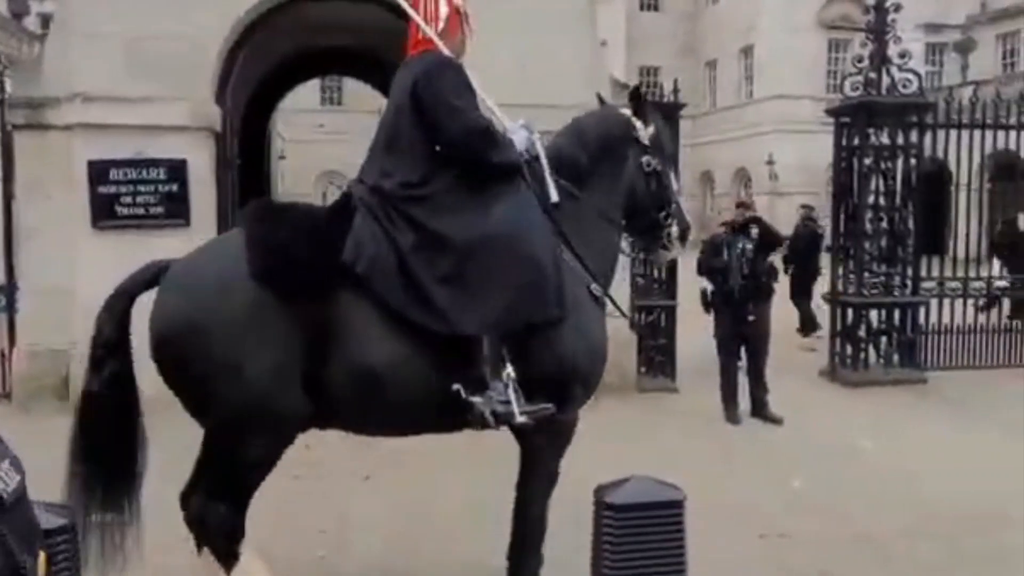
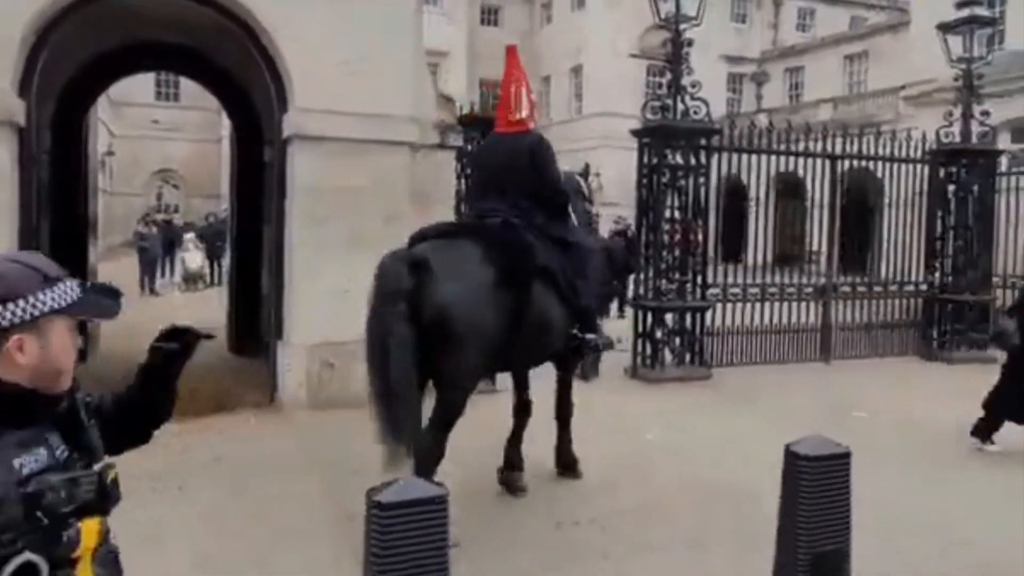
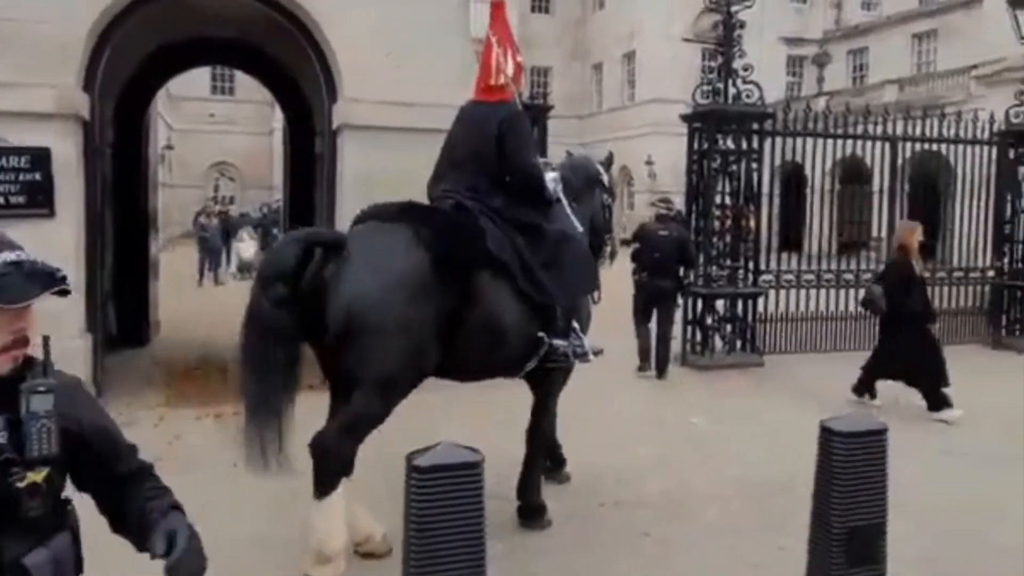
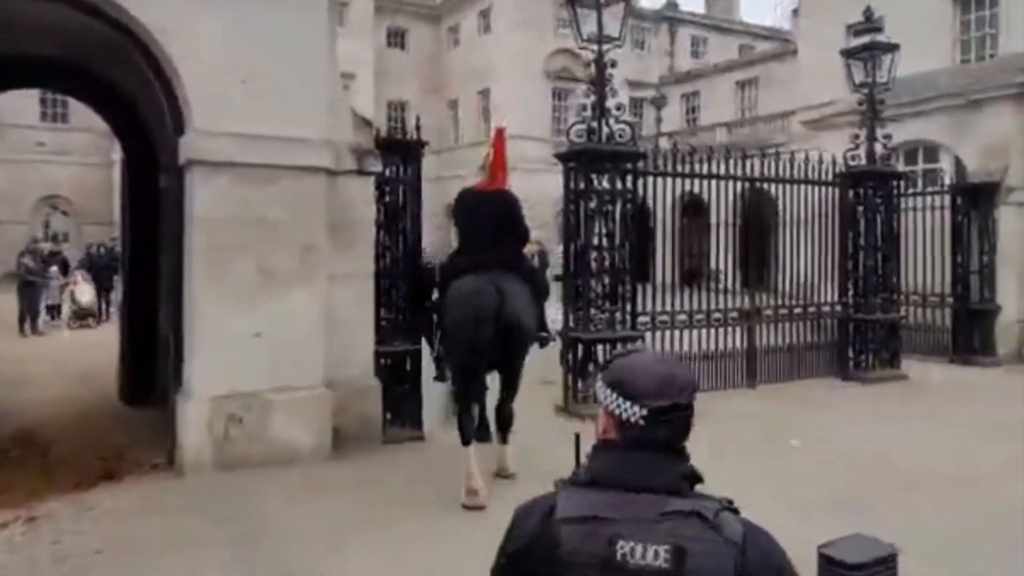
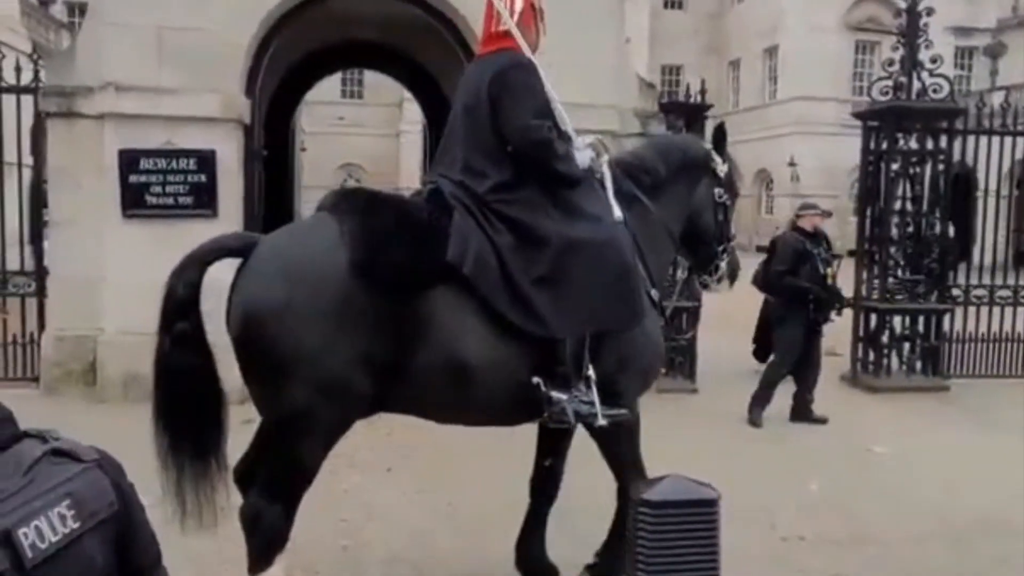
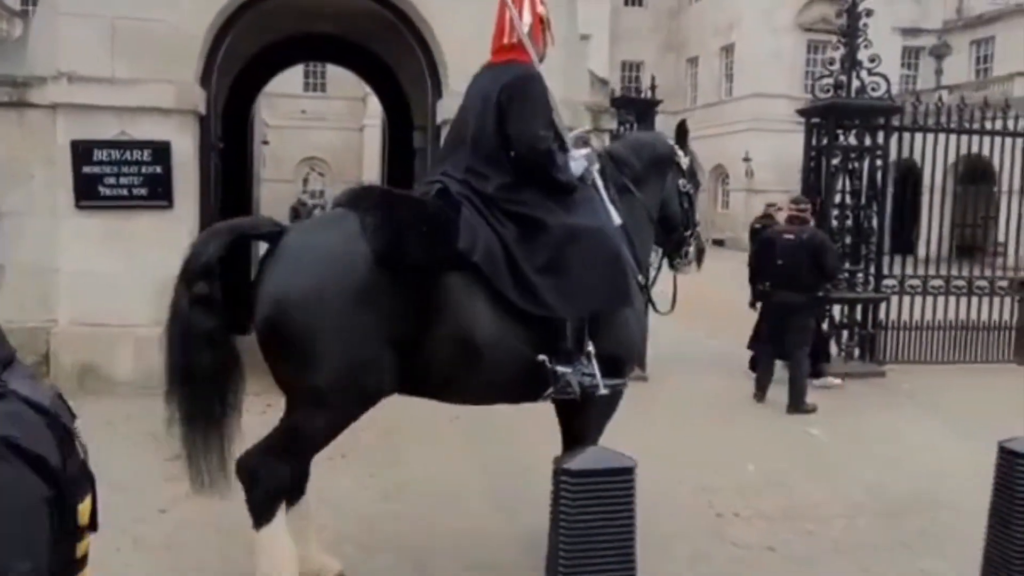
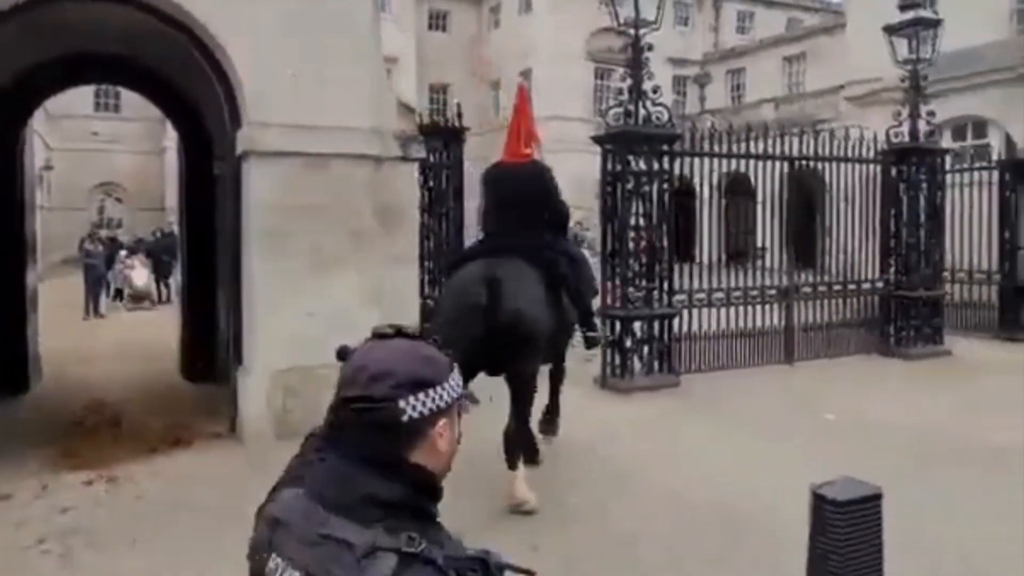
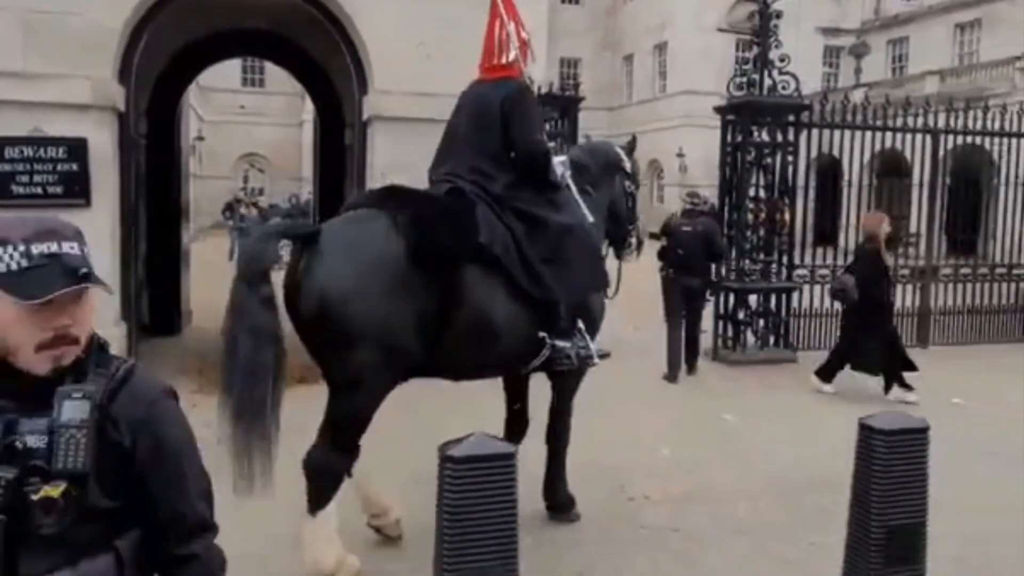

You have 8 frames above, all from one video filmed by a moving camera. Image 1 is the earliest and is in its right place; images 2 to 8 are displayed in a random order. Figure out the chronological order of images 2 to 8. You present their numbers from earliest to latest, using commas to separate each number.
5, 6, 8, 3, 2, 7, 4
